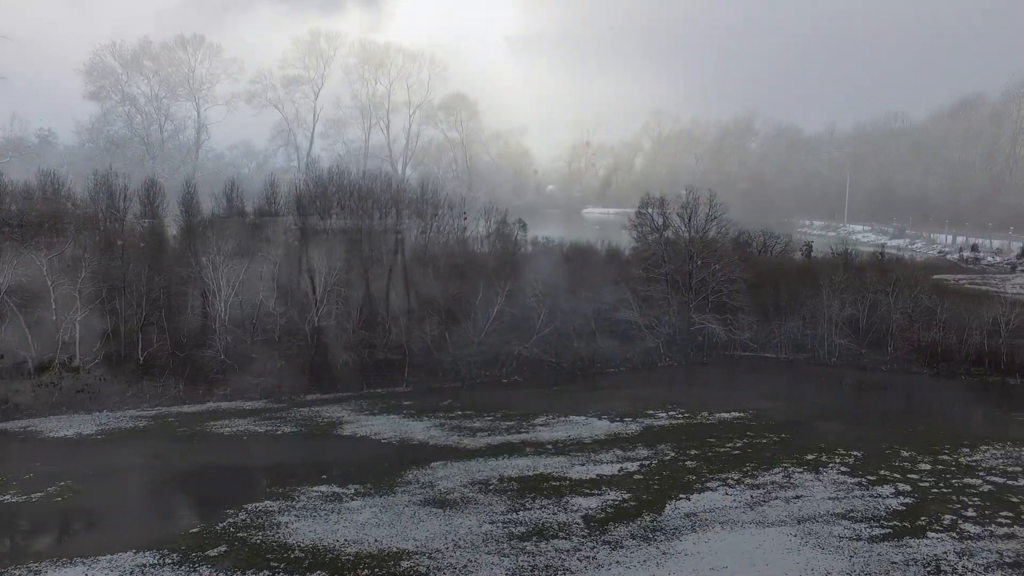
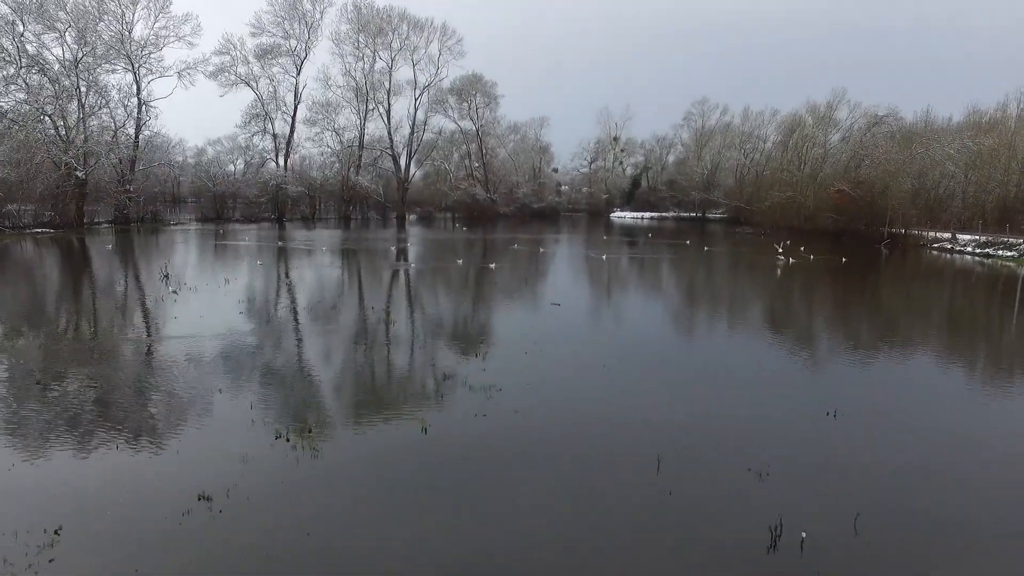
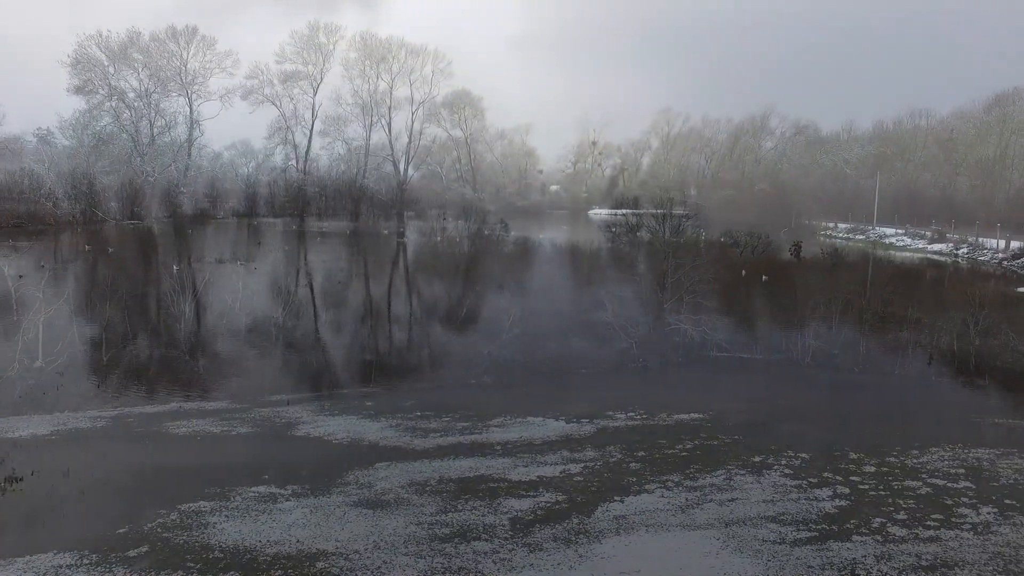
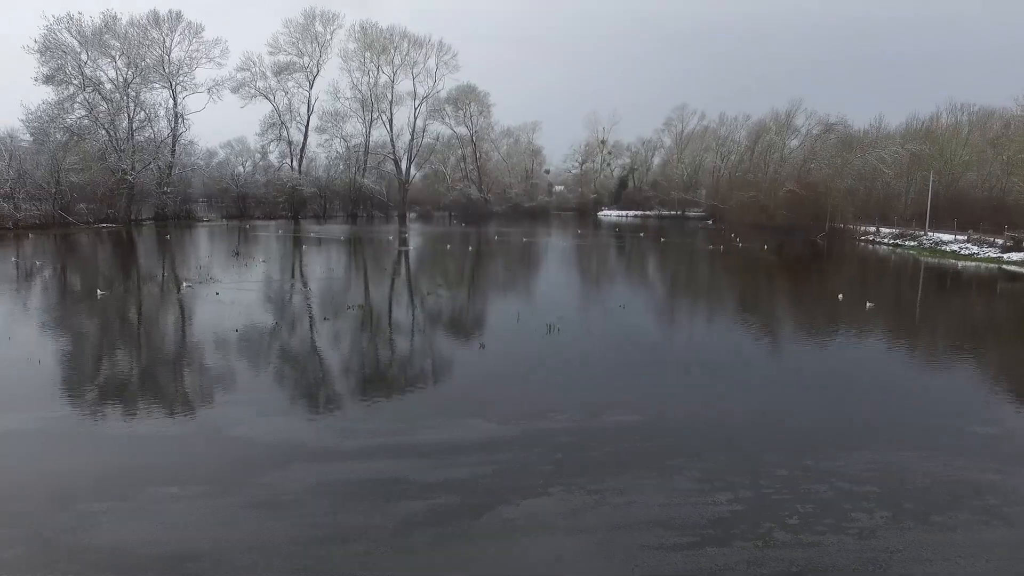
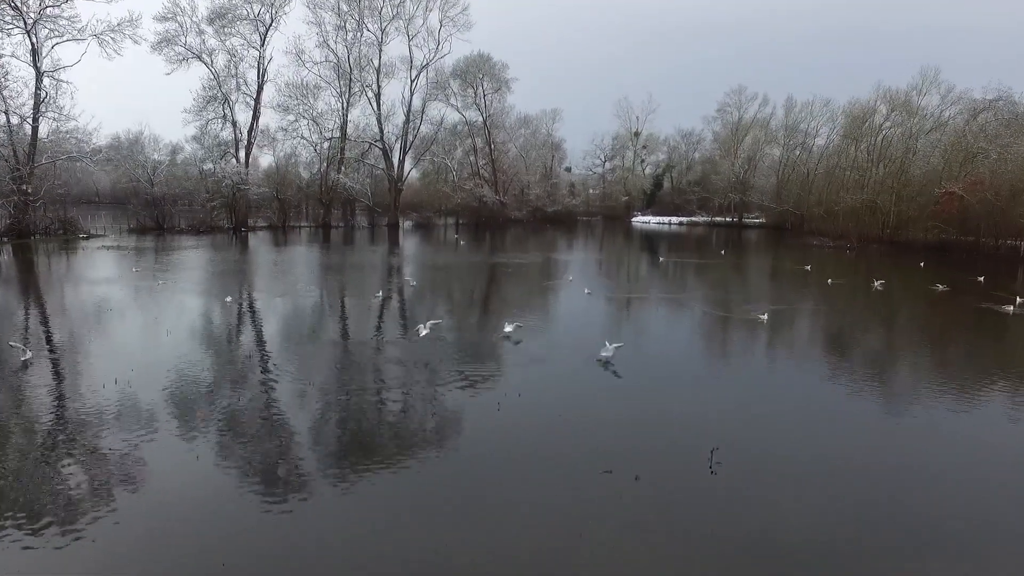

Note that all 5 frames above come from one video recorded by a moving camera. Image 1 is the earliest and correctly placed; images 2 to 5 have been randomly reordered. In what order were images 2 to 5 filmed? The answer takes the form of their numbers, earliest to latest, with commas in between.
3, 4, 2, 5
